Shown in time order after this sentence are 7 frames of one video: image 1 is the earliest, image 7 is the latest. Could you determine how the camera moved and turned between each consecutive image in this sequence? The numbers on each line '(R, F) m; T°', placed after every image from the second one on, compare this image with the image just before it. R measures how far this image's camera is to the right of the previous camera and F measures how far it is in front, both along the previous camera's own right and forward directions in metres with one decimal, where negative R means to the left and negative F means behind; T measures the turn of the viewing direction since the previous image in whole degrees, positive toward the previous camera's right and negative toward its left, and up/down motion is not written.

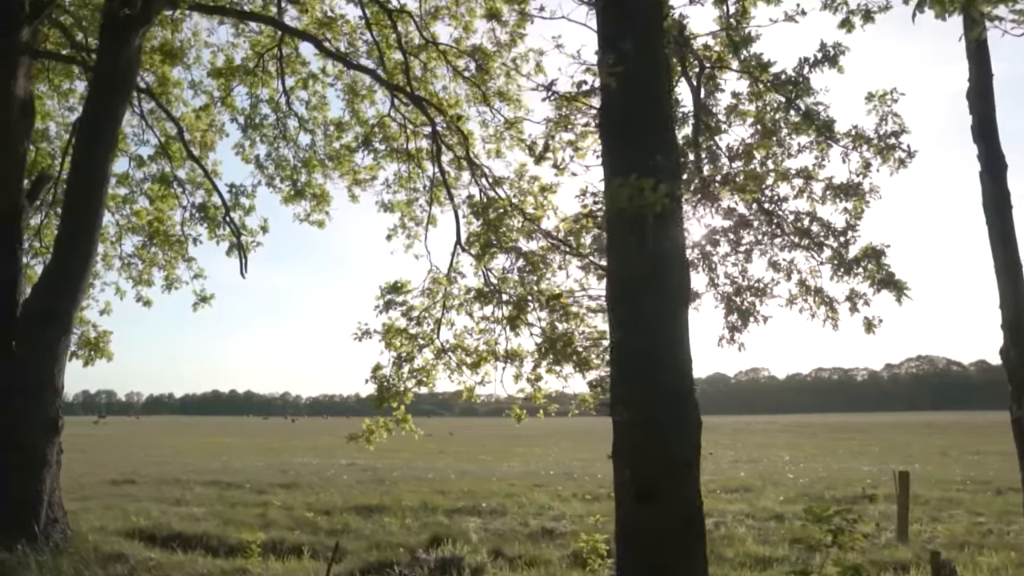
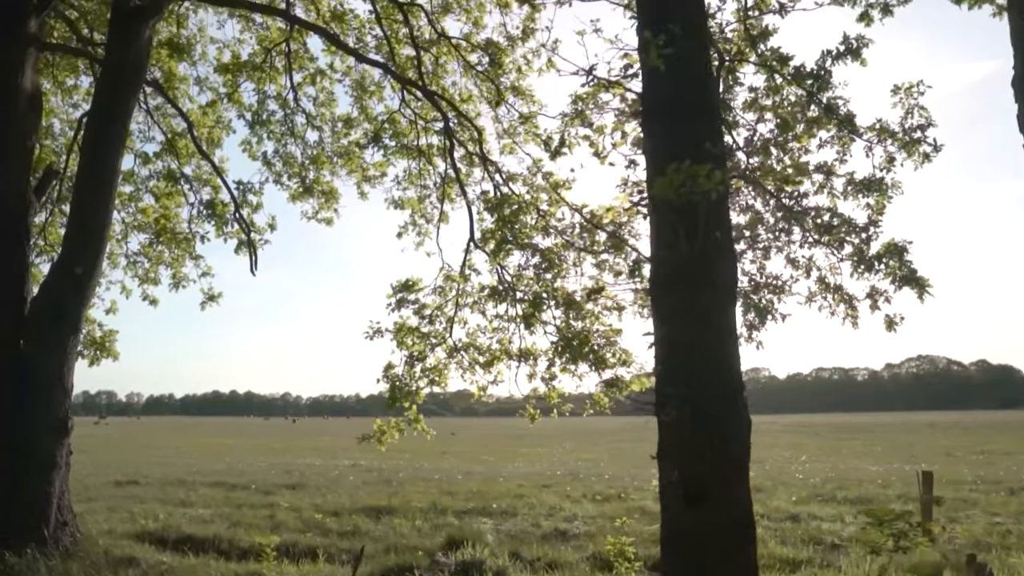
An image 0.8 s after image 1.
(-0.2, +0.2) m; 0°
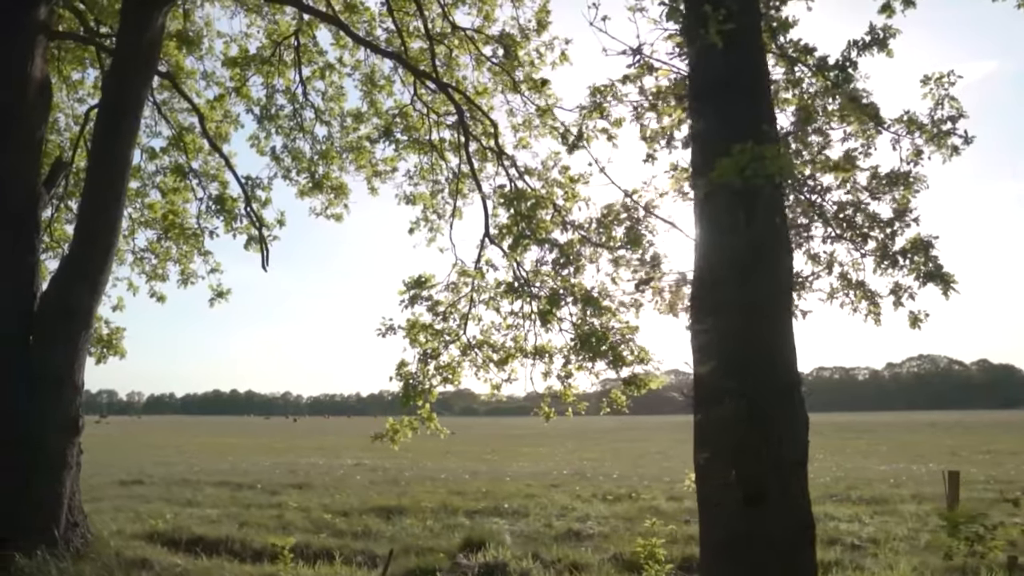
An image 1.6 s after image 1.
(-0.2, +0.2) m; 0°
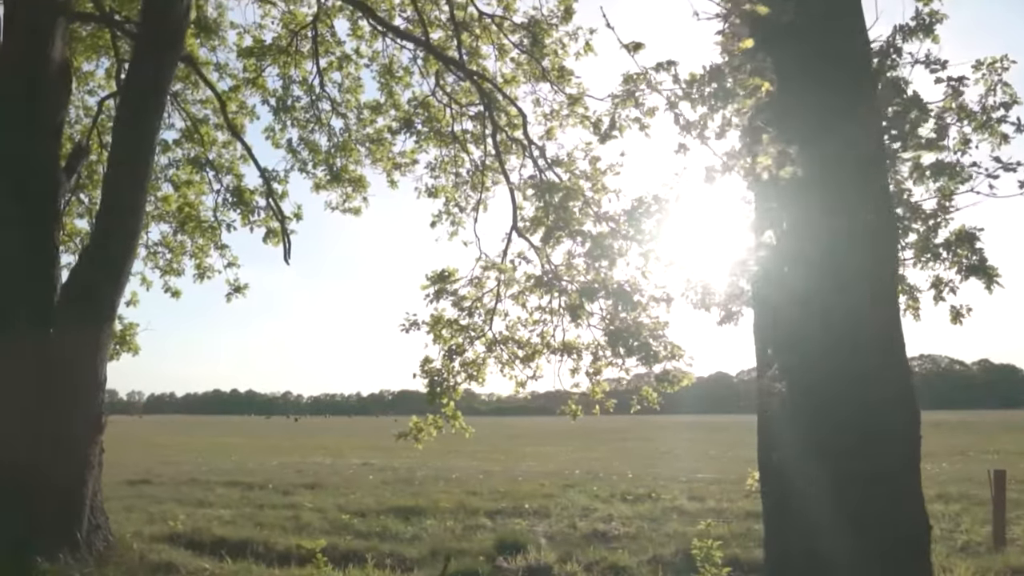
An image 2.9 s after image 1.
(-0.4, +0.4) m; 0°
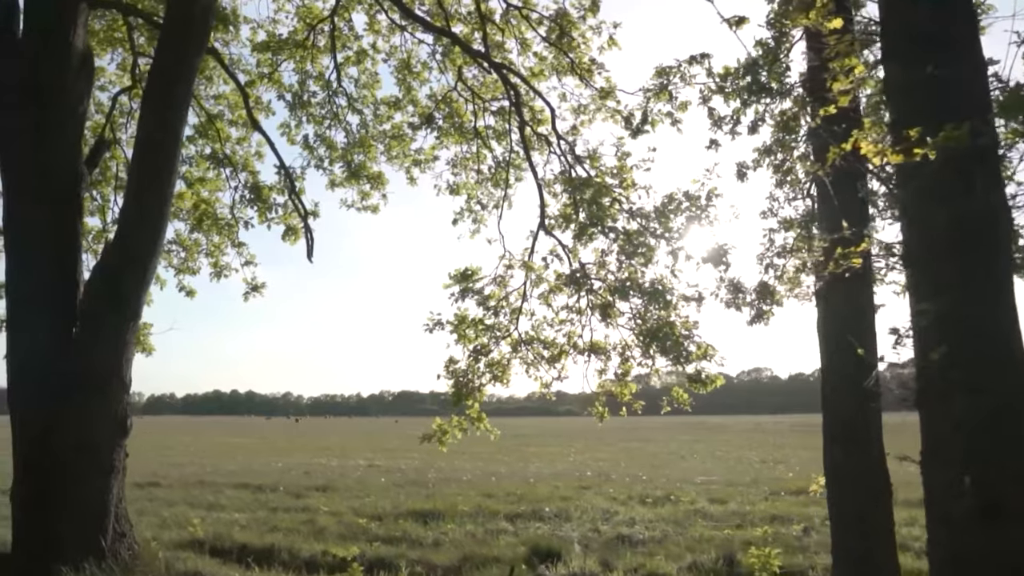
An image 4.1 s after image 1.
(-0.4, +0.3) m; 0°
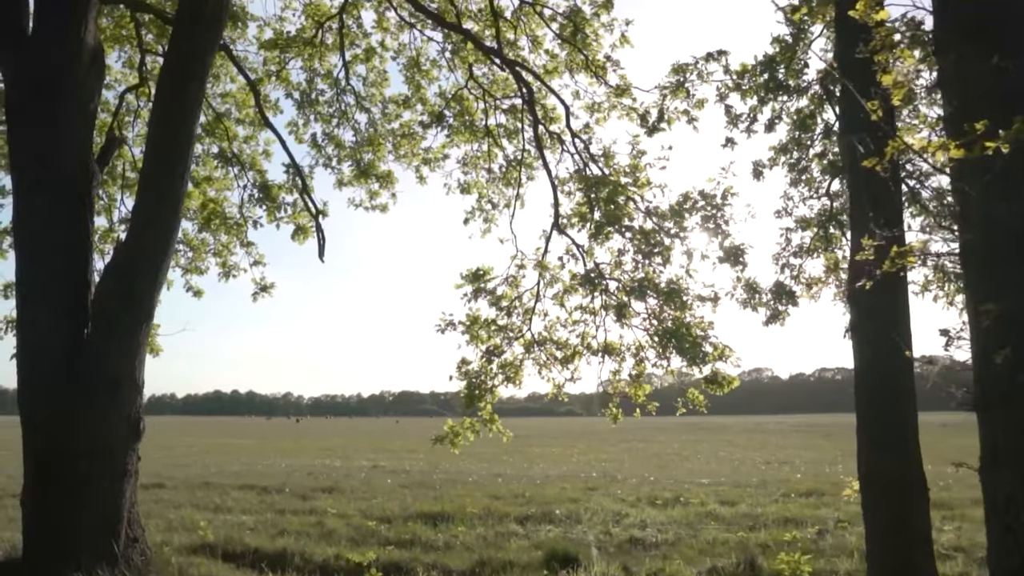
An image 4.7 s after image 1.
(-0.2, +0.2) m; 0°
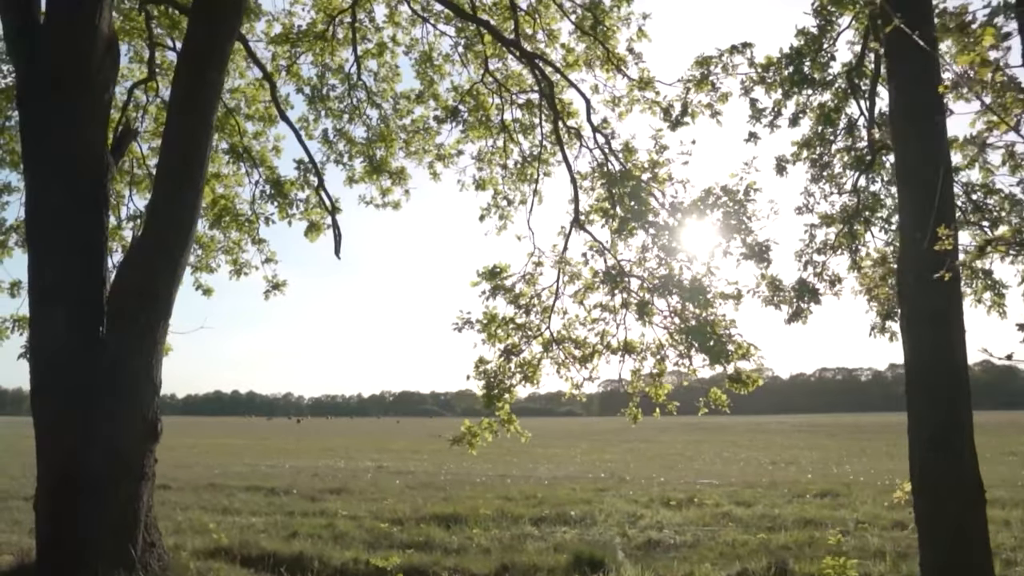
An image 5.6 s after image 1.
(-0.3, +0.2) m; 0°
